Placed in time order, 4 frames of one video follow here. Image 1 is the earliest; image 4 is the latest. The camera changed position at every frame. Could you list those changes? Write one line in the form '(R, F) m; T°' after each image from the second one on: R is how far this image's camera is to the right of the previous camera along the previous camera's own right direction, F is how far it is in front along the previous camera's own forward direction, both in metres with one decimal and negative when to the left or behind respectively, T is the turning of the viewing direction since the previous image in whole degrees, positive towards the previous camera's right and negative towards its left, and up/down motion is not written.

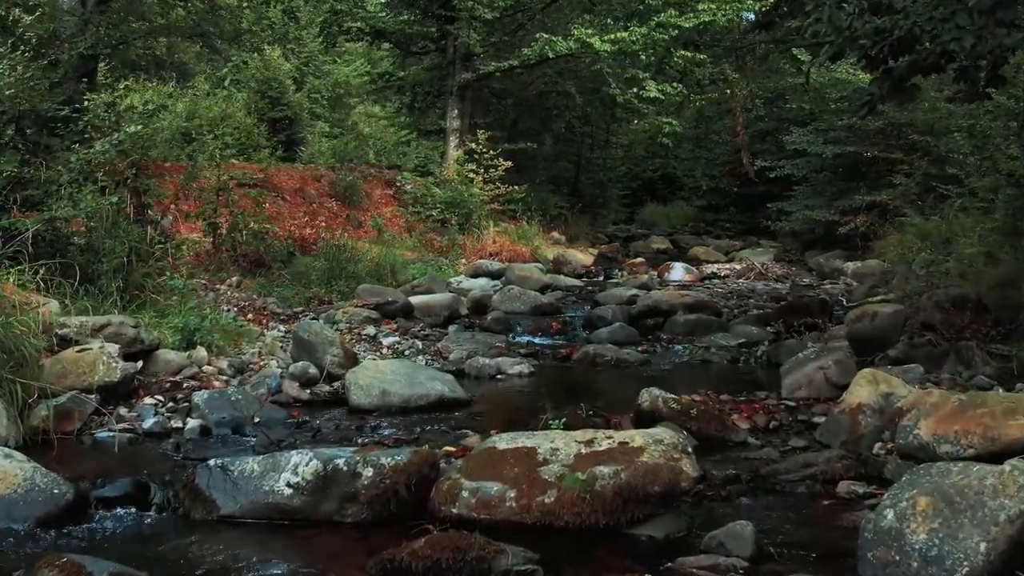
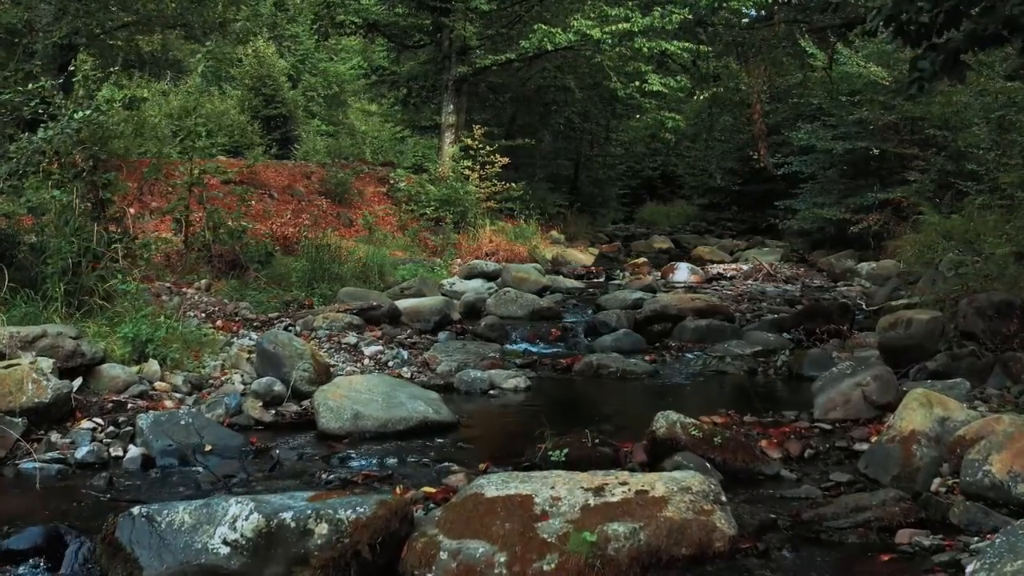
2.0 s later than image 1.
(0.0, +0.8) m; 0°
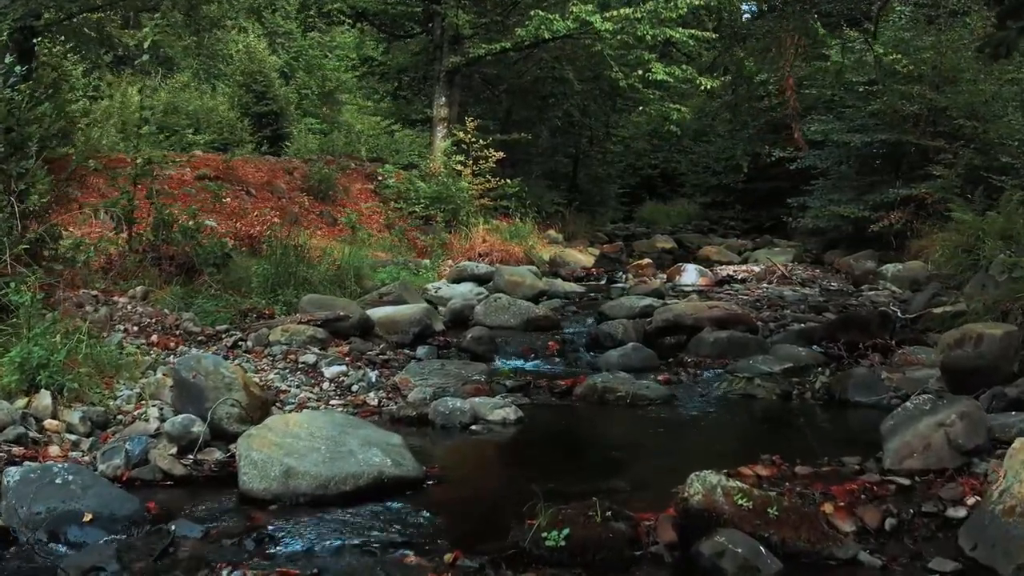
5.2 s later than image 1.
(+0.1, +1.3) m; 0°
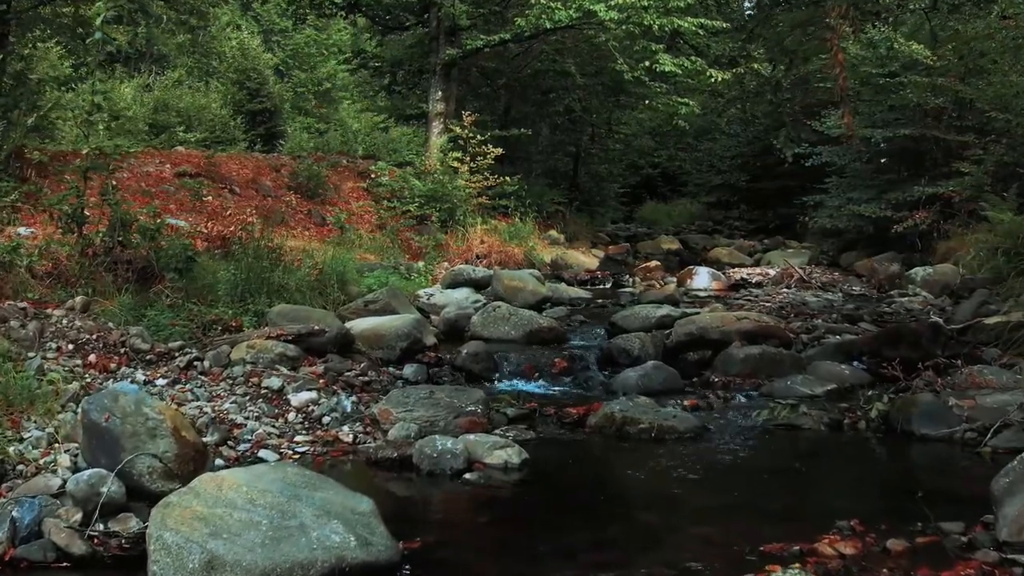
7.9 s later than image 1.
(0.0, +1.0) m; 0°
